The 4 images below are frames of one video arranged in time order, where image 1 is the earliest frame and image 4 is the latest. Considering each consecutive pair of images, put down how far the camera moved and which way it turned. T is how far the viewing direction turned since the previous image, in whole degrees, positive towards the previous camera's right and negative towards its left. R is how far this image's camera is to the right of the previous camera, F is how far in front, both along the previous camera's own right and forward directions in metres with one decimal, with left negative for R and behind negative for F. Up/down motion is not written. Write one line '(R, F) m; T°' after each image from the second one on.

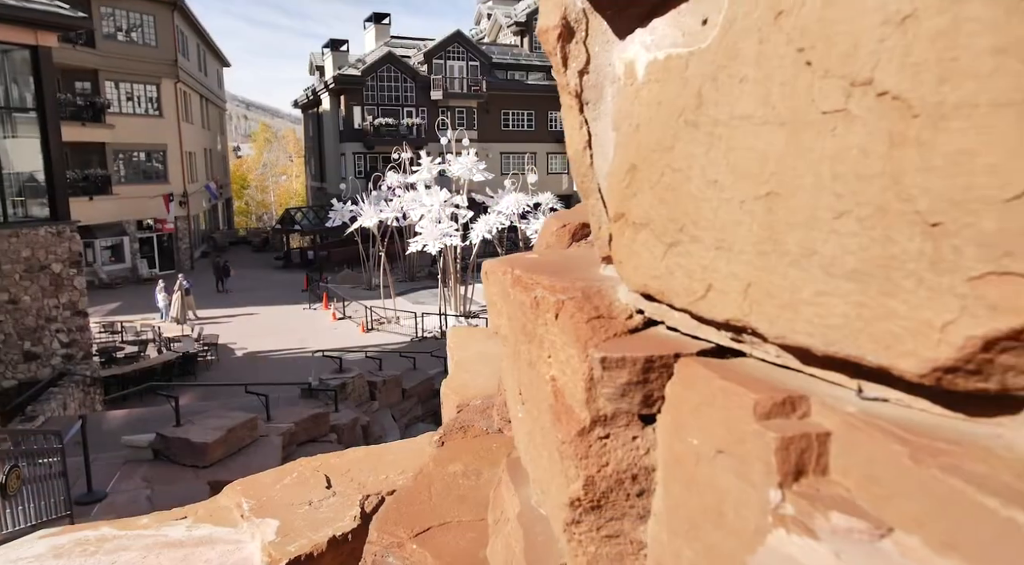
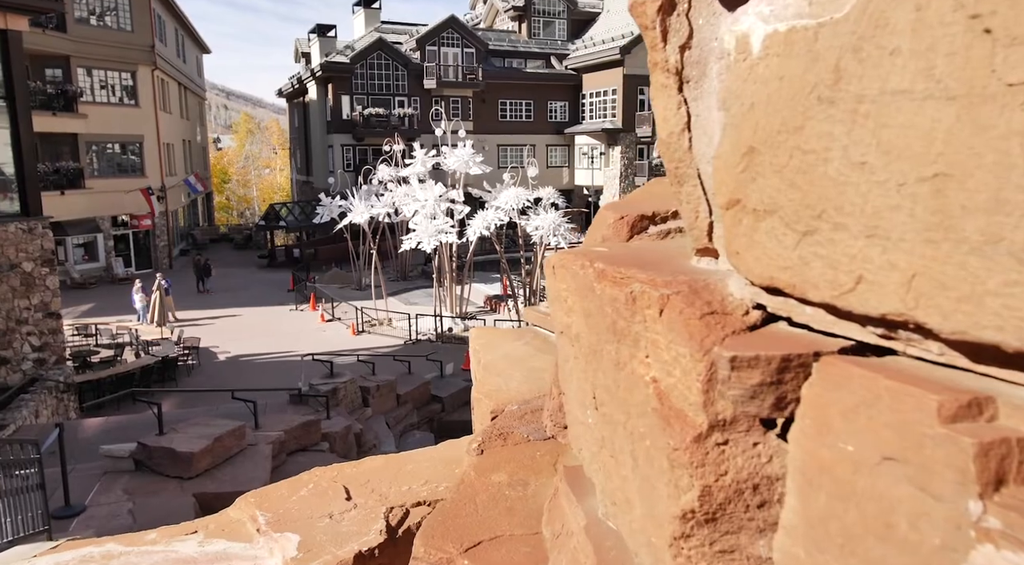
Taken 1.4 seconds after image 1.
(-0.5, +0.3) m; +3°
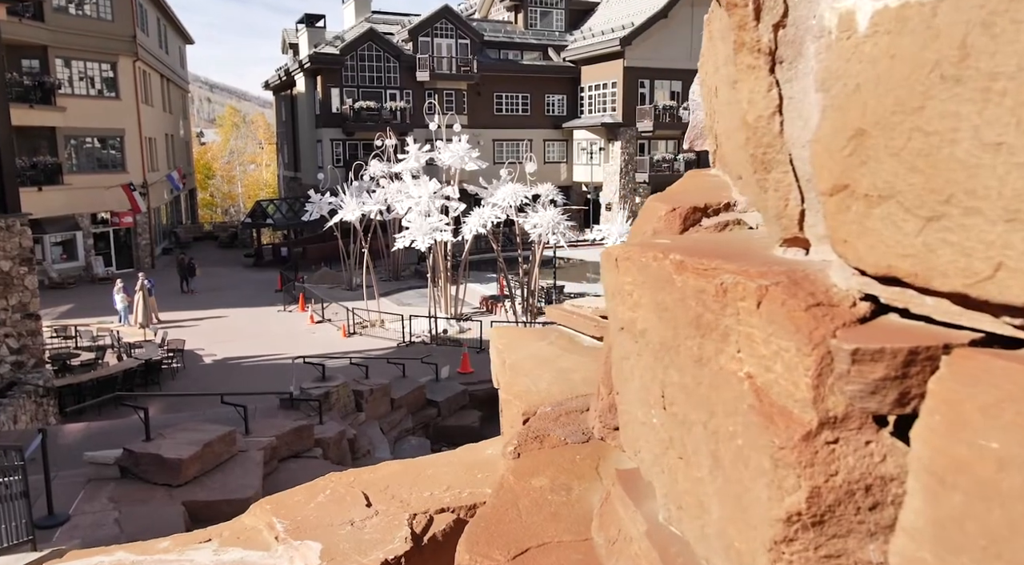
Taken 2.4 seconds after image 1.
(-0.4, +0.2) m; +3°
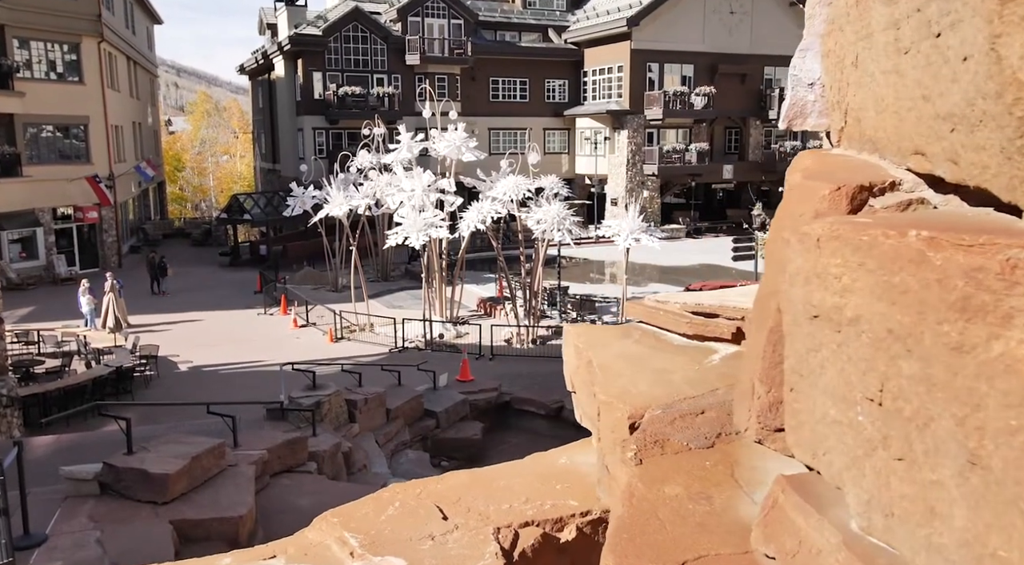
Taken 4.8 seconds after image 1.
(-1.0, +0.5) m; +6°
